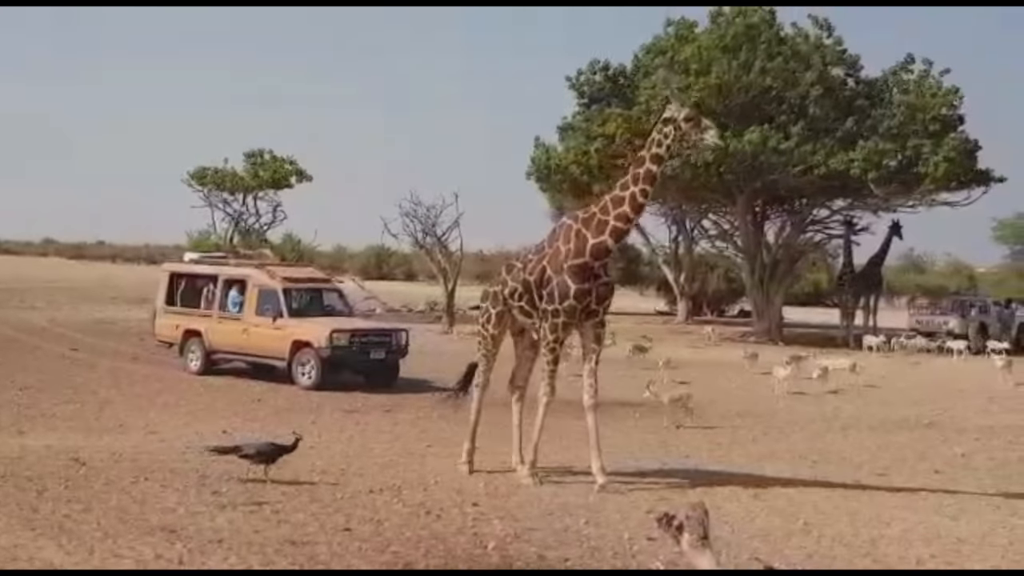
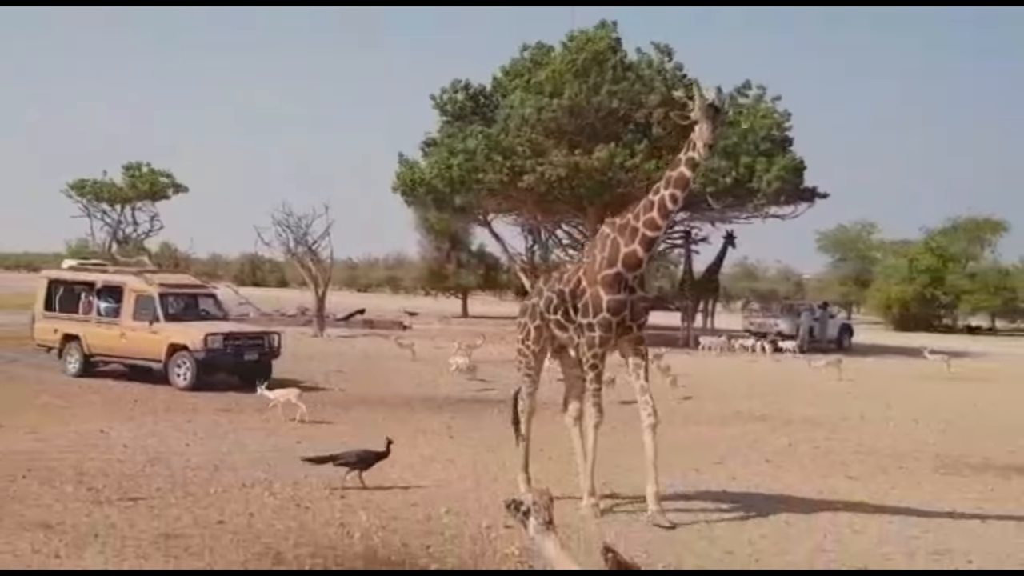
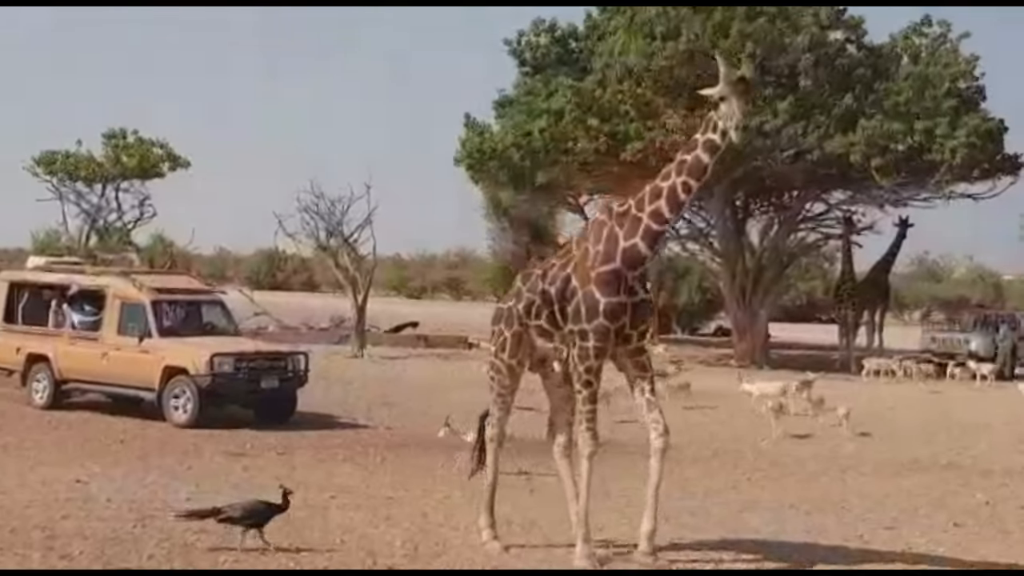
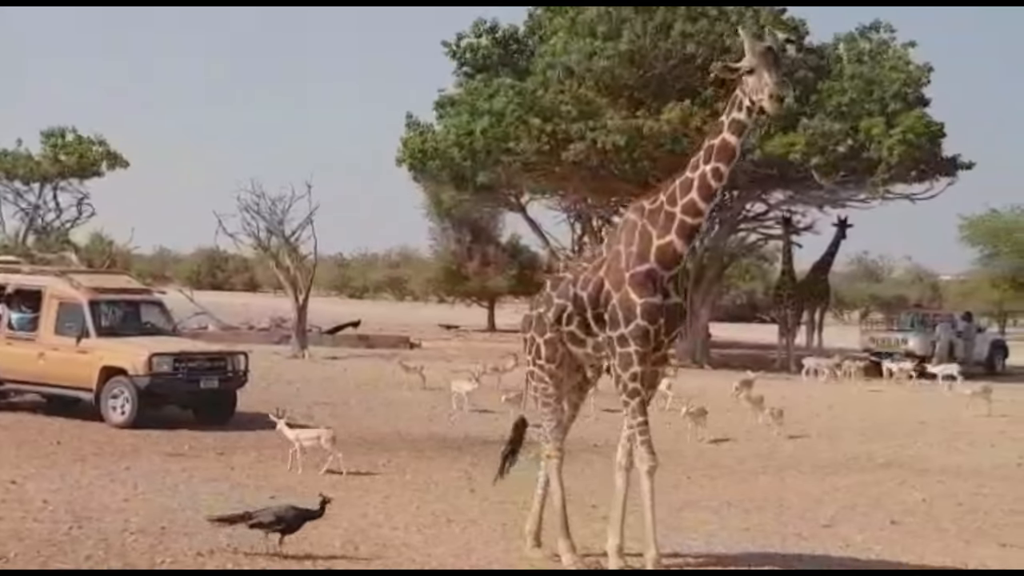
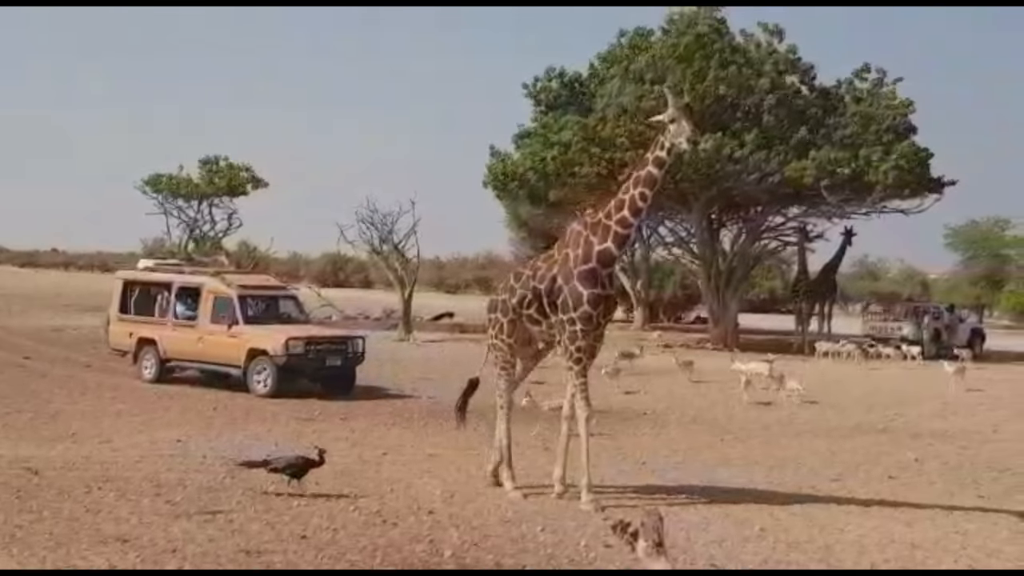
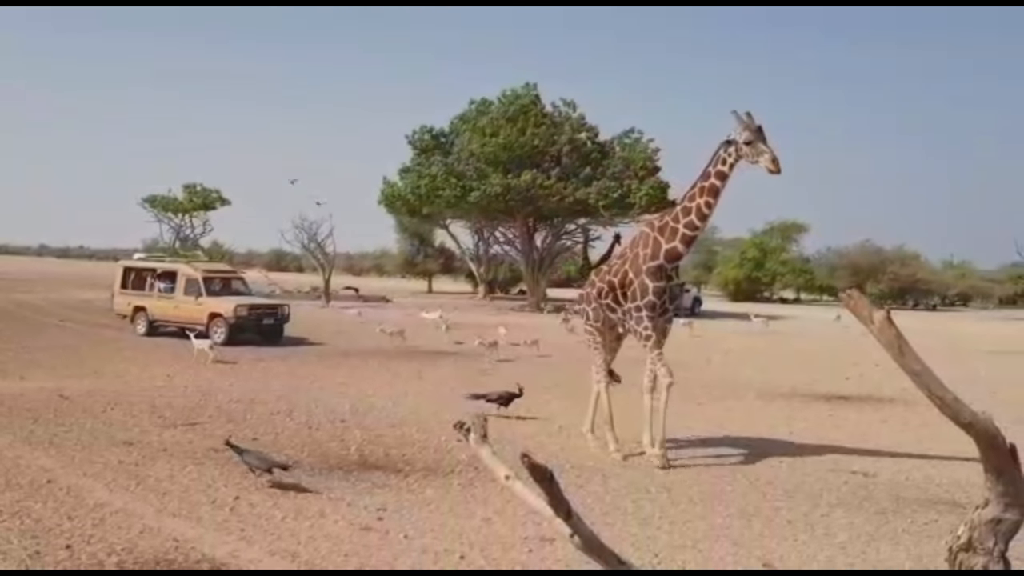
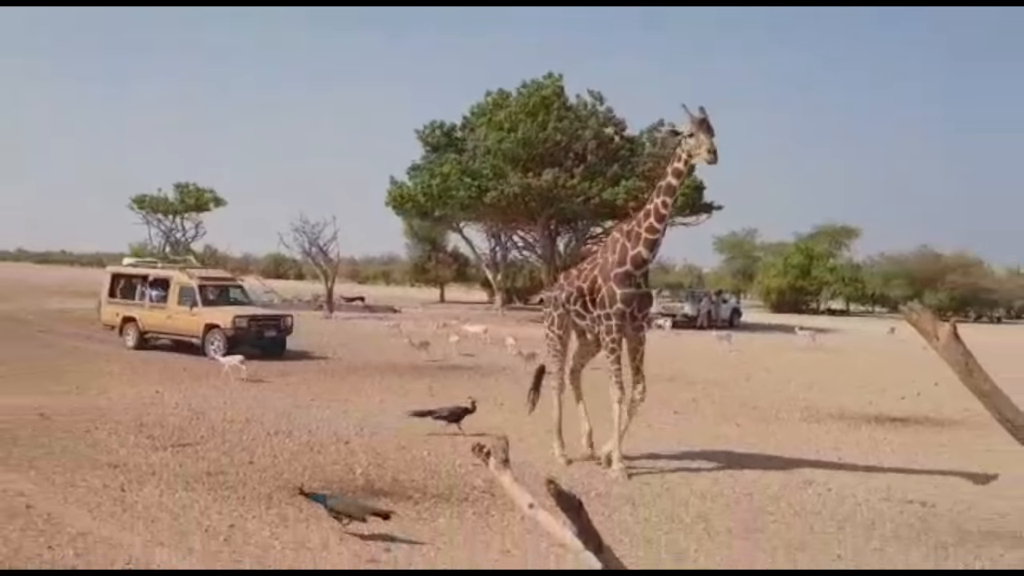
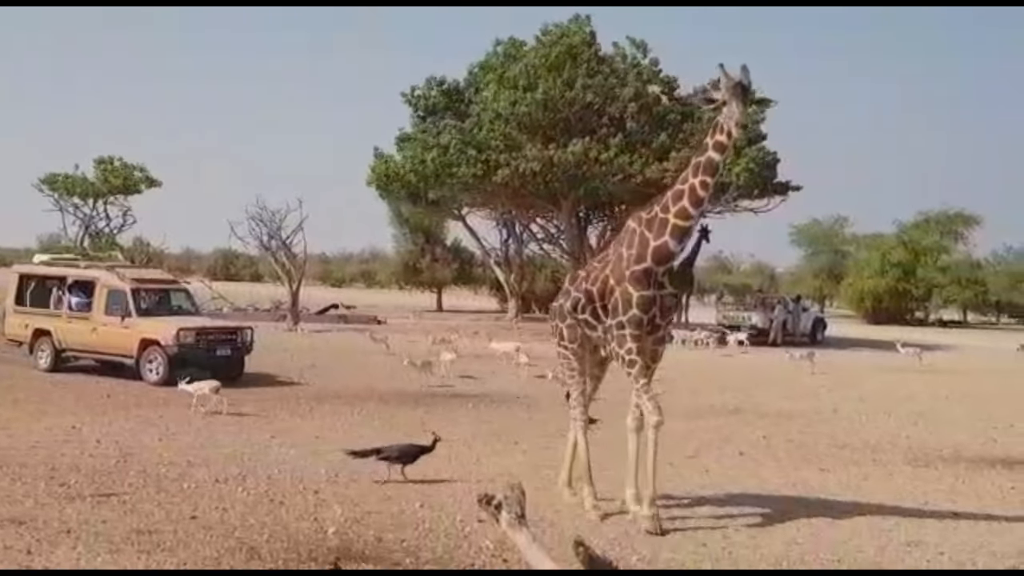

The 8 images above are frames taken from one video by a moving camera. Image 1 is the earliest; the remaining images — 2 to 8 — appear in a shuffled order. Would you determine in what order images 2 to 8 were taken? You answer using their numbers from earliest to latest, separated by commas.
5, 3, 4, 2, 8, 7, 6
